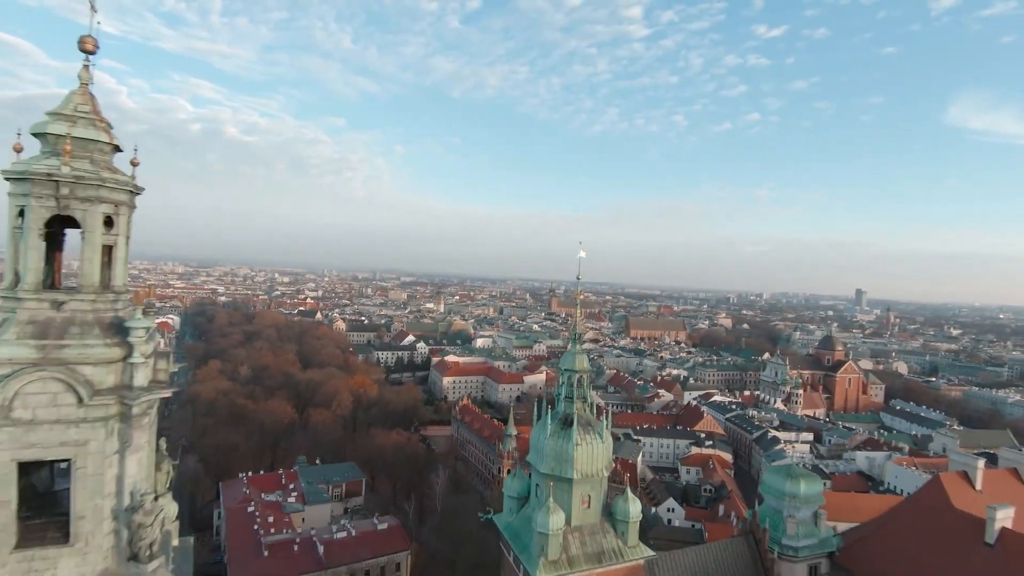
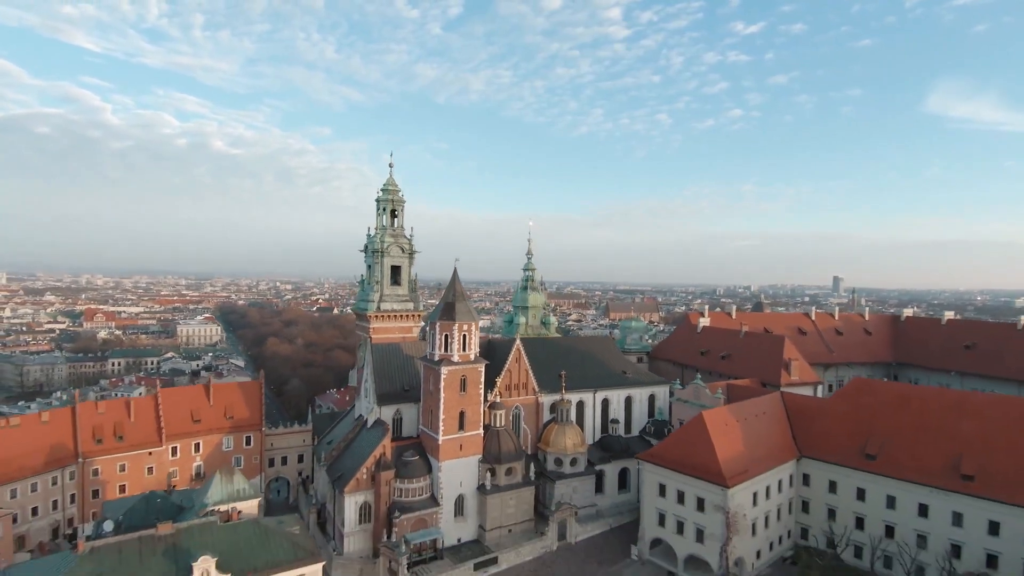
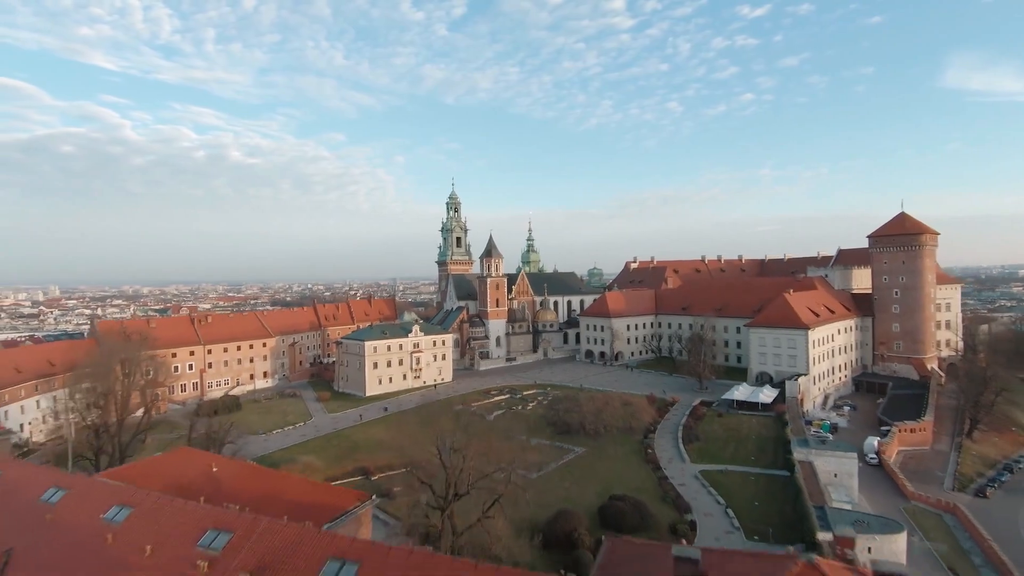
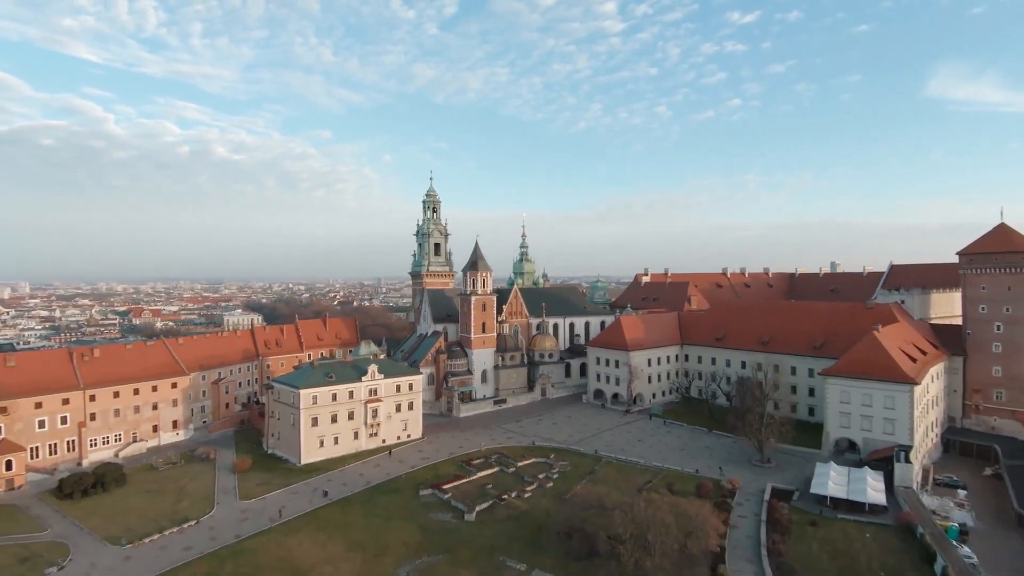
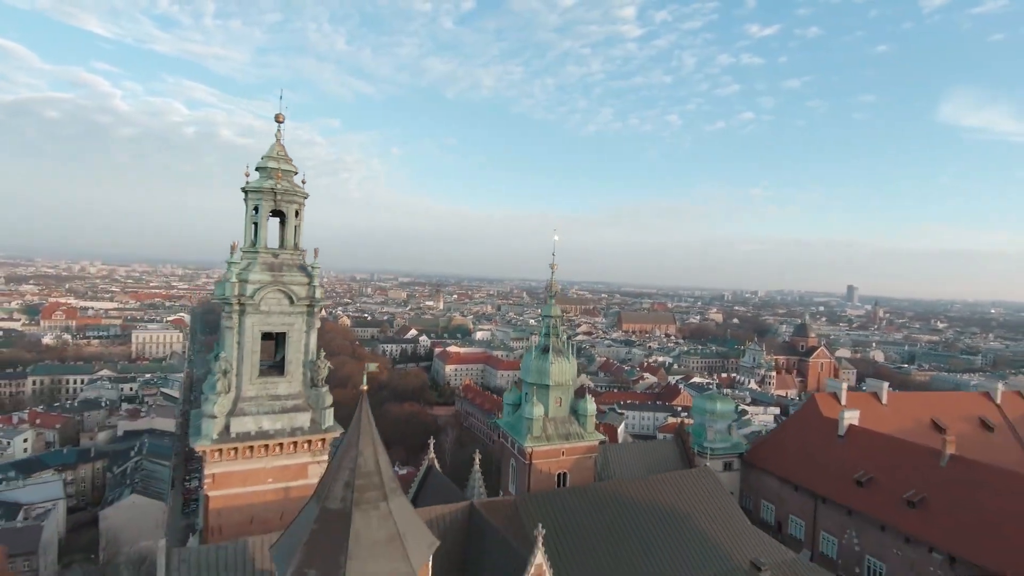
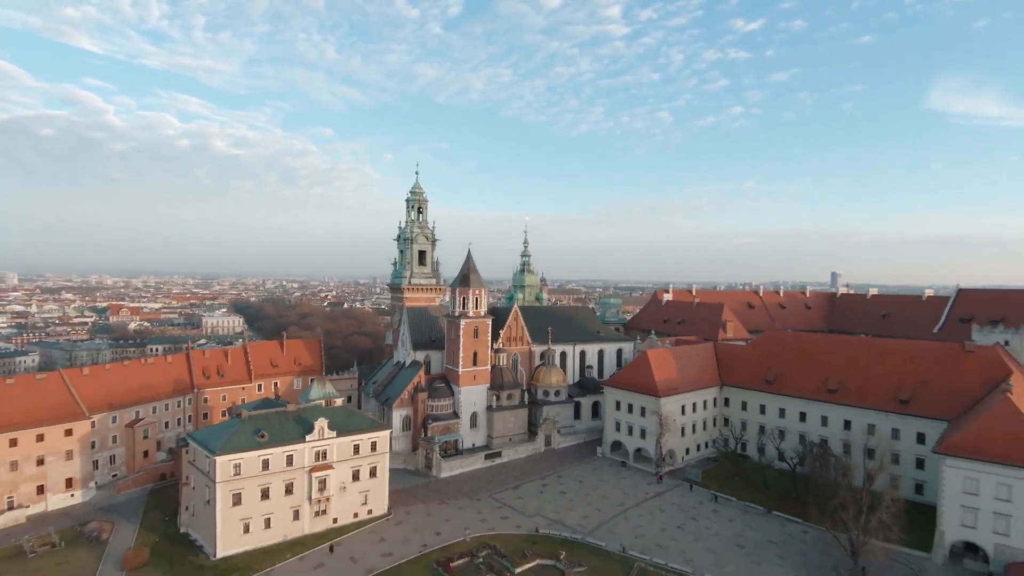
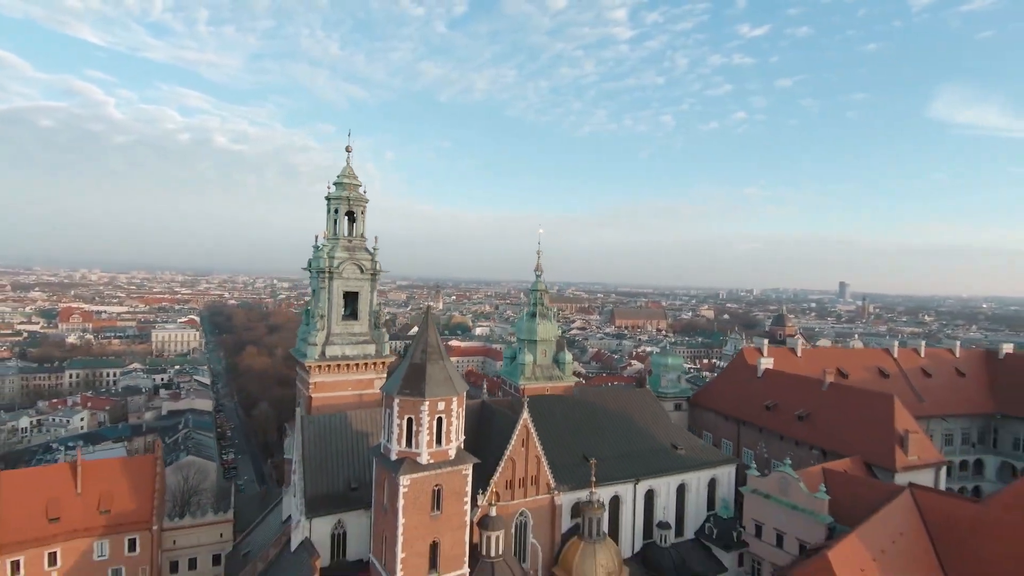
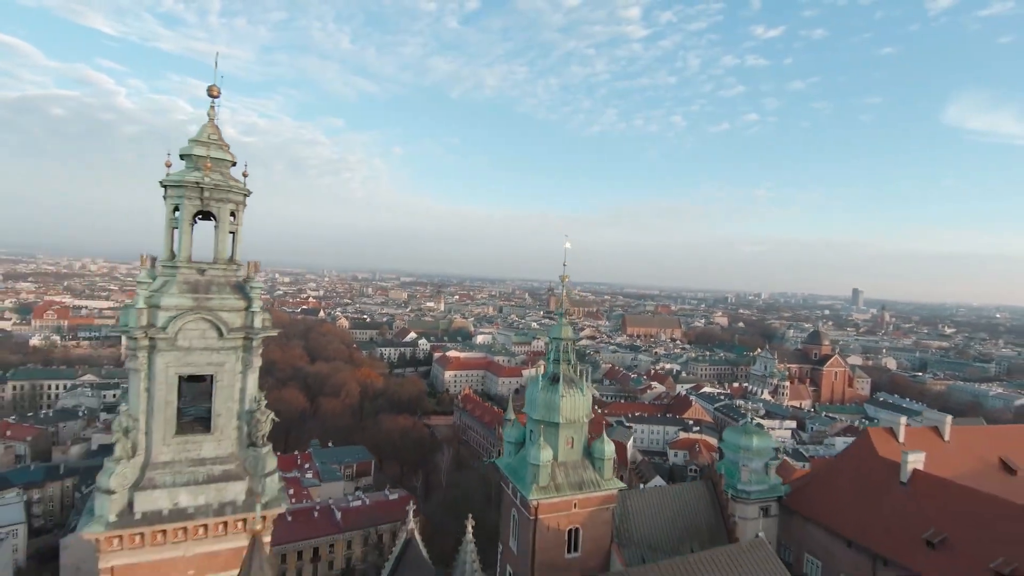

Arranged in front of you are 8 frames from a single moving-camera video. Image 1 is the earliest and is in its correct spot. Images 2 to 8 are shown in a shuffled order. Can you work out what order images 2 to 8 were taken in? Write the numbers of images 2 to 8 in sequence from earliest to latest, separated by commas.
8, 5, 7, 2, 6, 4, 3
